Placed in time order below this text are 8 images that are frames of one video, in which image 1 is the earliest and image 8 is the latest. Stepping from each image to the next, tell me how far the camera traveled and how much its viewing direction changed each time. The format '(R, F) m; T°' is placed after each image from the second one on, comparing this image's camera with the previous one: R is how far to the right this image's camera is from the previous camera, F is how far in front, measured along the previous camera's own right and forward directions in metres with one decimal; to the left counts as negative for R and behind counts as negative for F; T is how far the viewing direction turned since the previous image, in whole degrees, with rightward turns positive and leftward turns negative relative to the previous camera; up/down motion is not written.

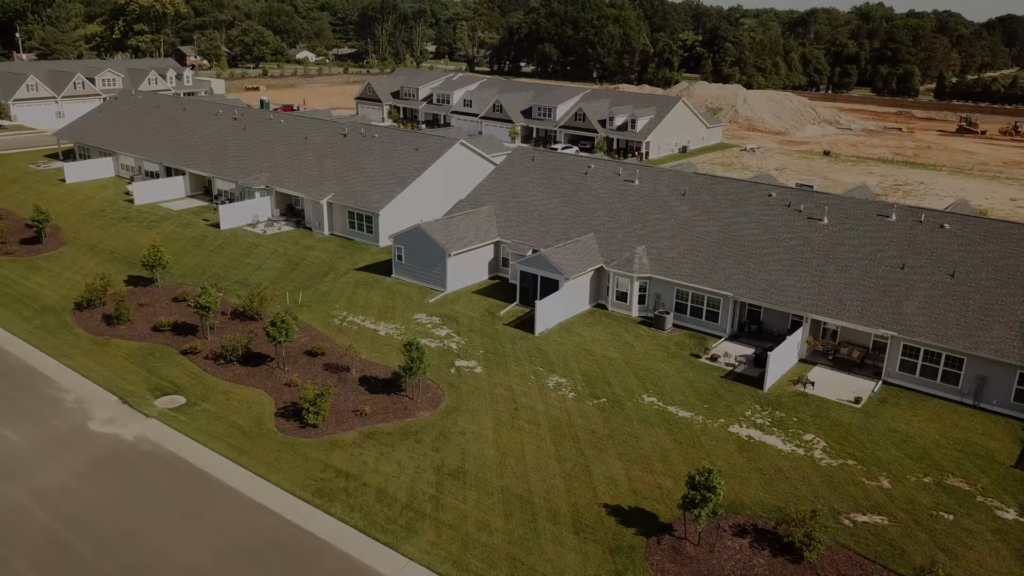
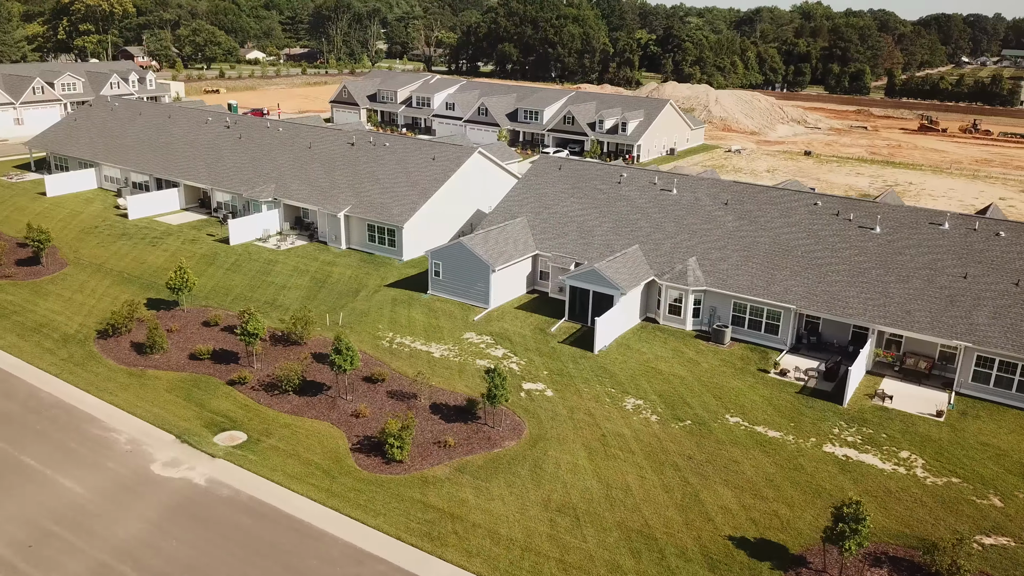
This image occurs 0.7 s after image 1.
(-4.3, +1.2) m; +4°
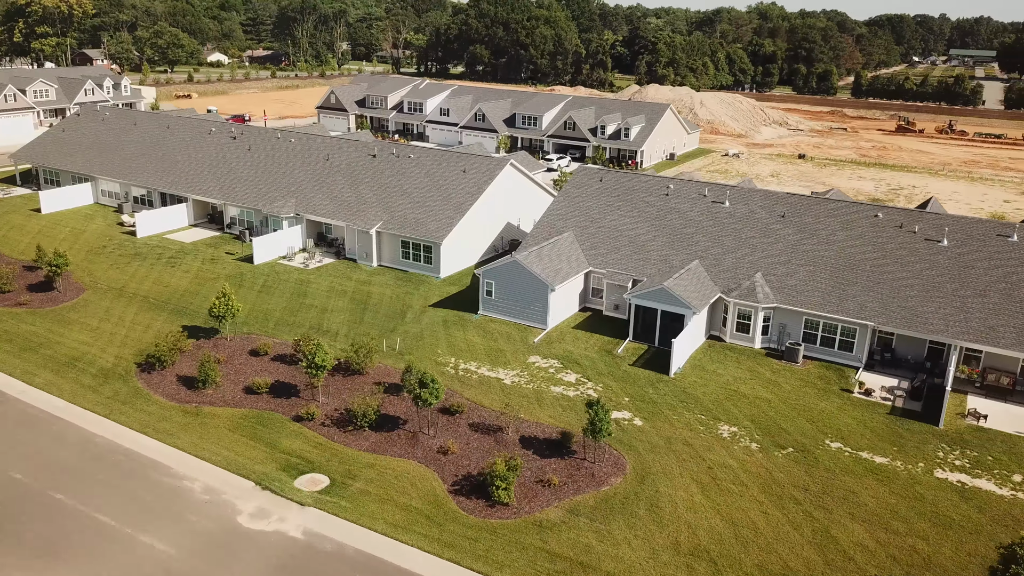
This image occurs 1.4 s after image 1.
(-4.2, +1.5) m; +3°
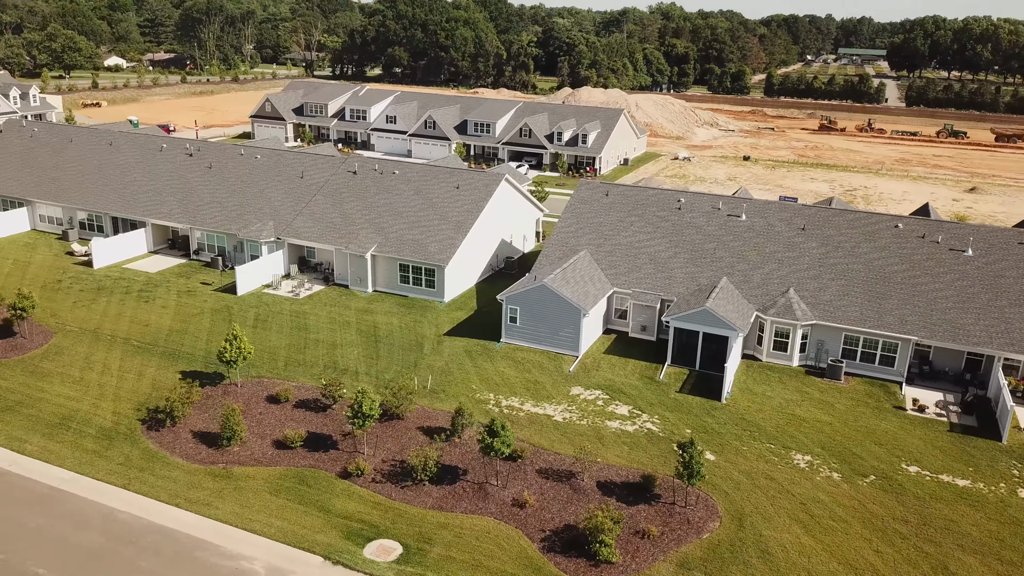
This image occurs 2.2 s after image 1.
(-4.7, +2.1) m; +7°
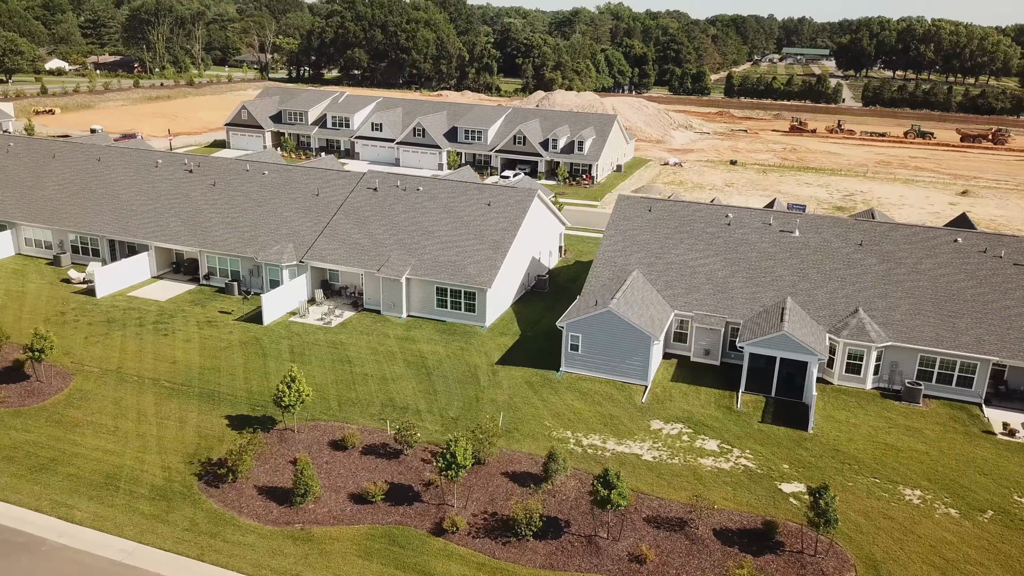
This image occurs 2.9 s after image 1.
(-4.3, +2.0) m; +4°
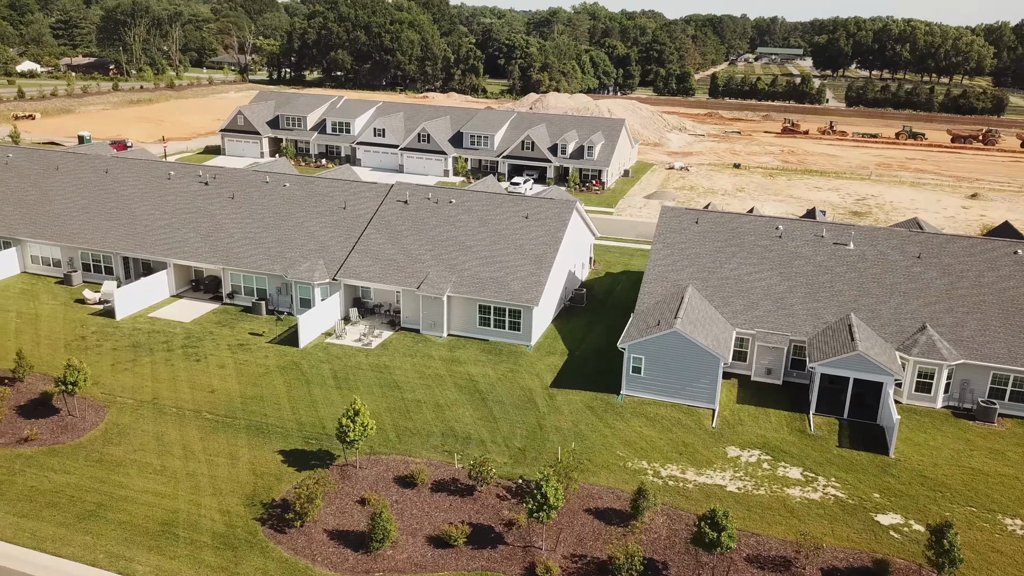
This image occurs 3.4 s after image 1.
(-3.1, +1.5) m; +2°
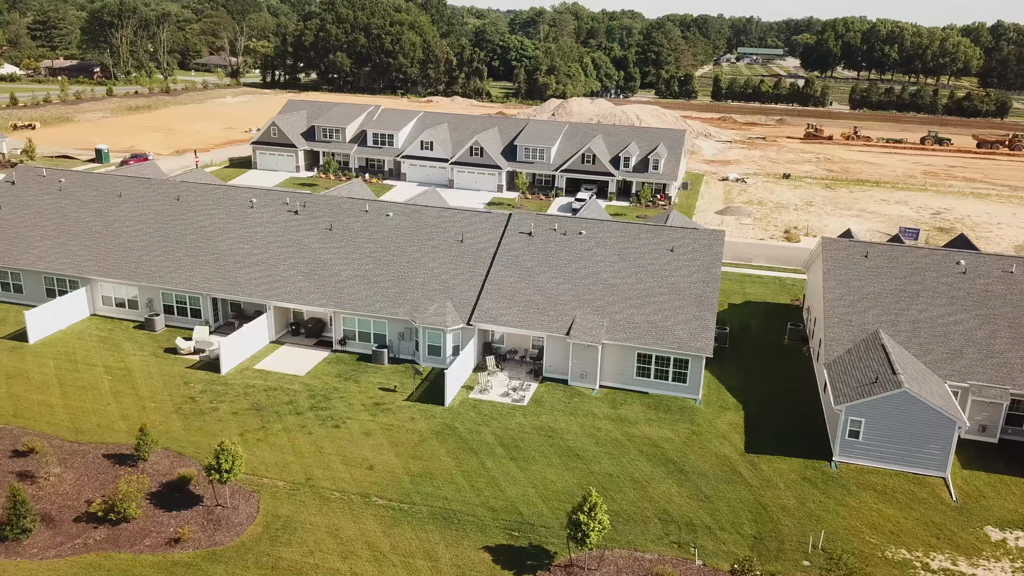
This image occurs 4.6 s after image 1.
(-7.3, +3.9) m; +2°
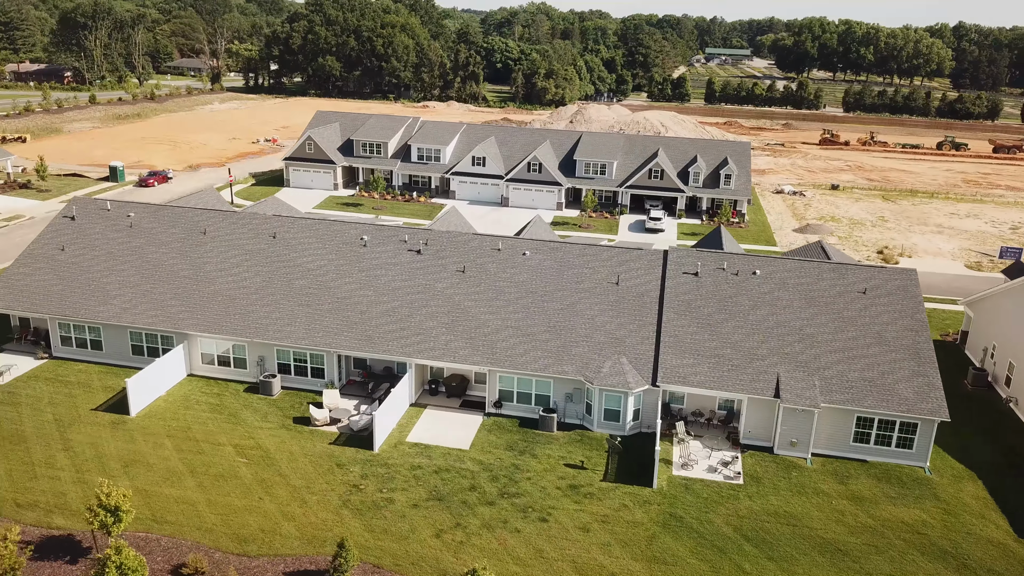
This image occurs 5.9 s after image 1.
(-8.0, +4.4) m; +3°
